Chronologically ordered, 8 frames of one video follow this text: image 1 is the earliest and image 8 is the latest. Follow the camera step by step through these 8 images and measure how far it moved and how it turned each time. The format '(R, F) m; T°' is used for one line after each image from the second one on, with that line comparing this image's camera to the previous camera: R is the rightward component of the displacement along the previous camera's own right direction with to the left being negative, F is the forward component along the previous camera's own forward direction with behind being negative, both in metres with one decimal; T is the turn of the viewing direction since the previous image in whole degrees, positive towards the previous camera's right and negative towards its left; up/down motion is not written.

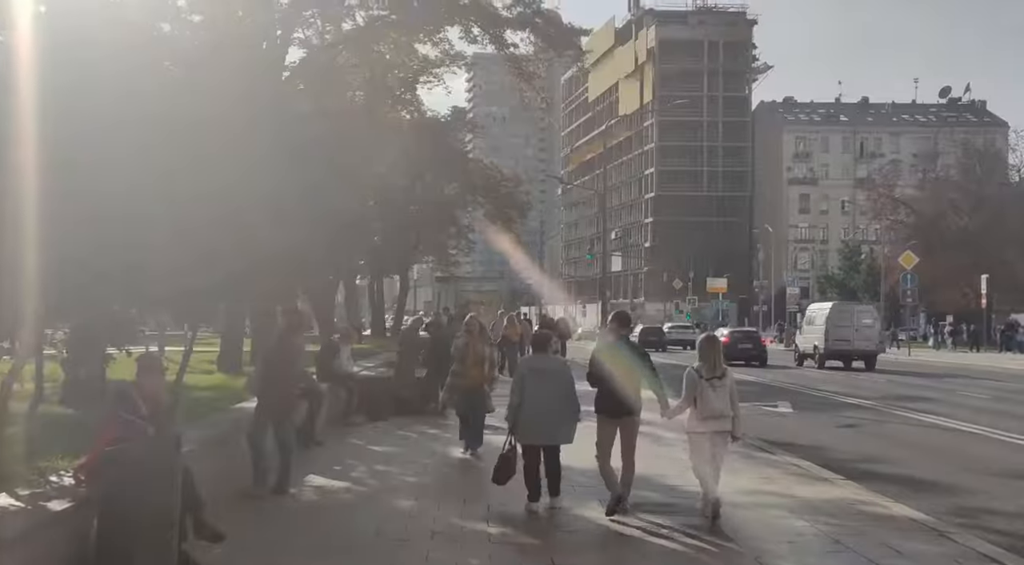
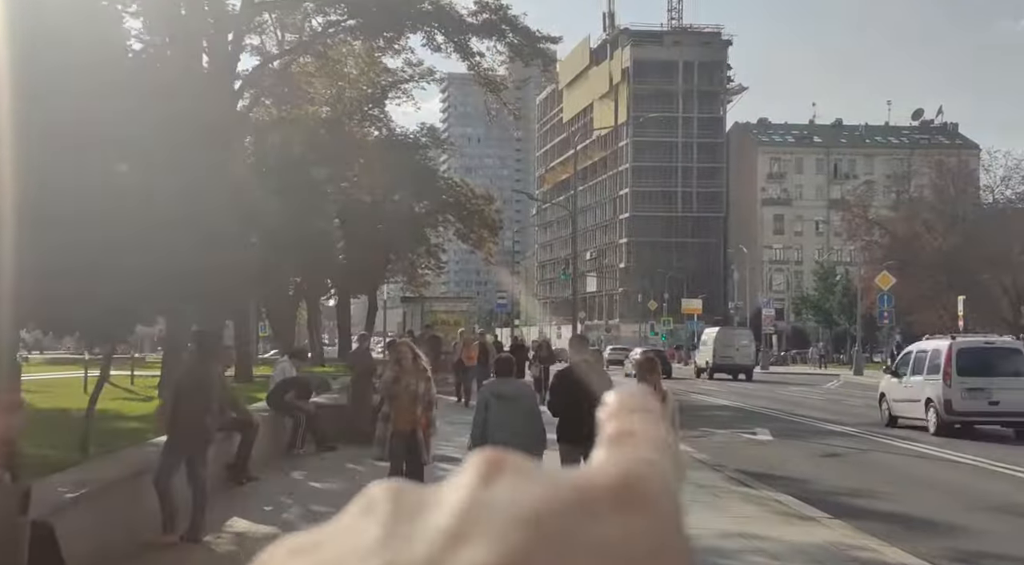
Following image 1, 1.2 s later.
(+0.2, +1.2) m; +1°
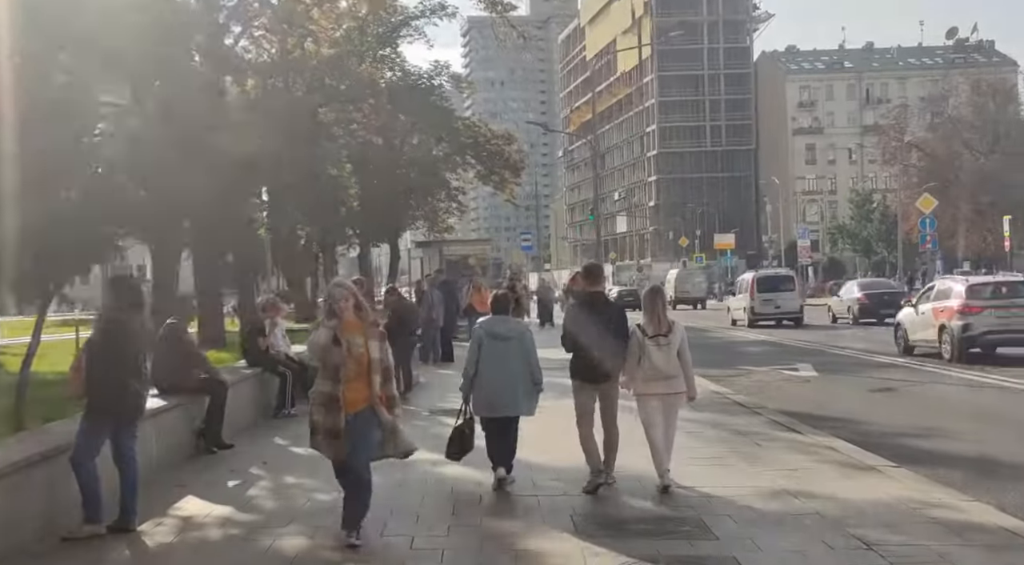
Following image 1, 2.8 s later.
(+0.3, +1.7) m; -2°
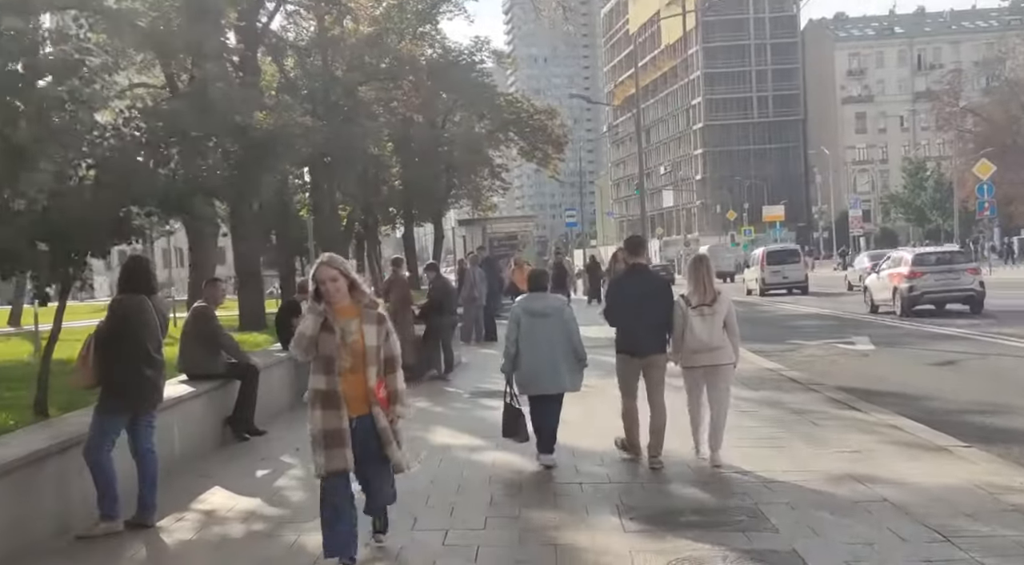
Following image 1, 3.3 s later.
(+0.1, +0.5) m; -2°
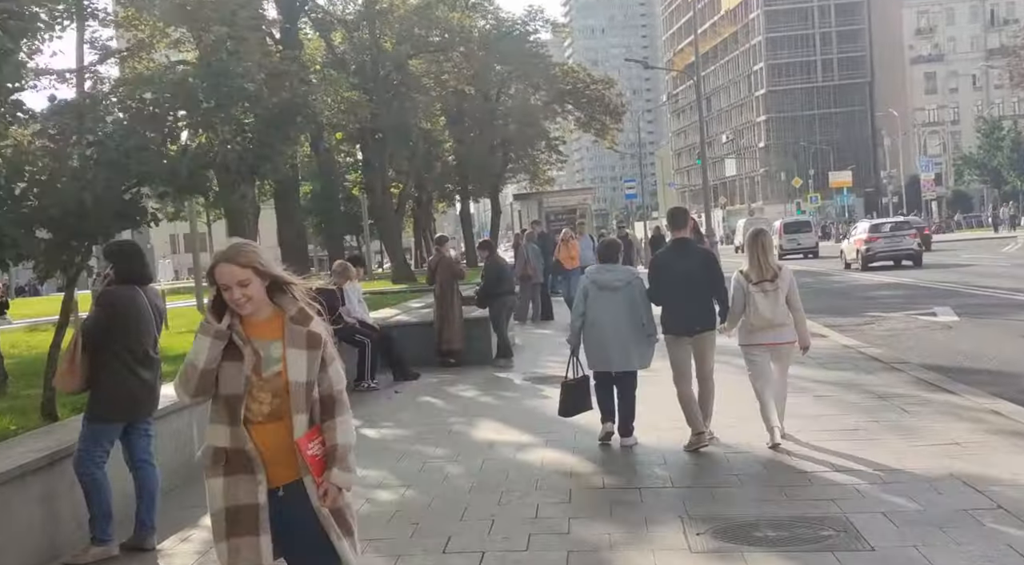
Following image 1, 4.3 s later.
(+0.1, +1.0) m; -3°
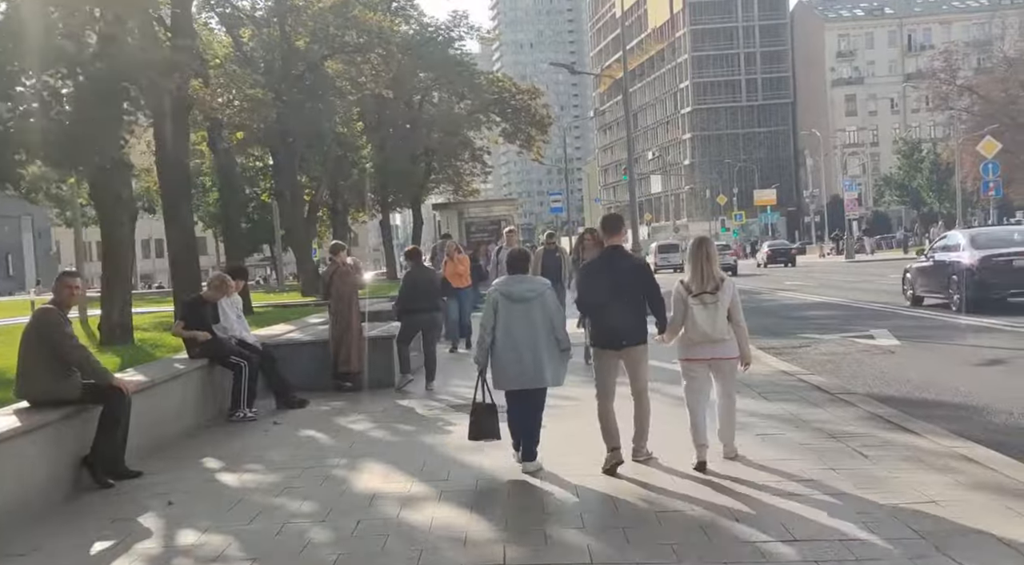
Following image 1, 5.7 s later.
(+0.2, +1.5) m; +4°
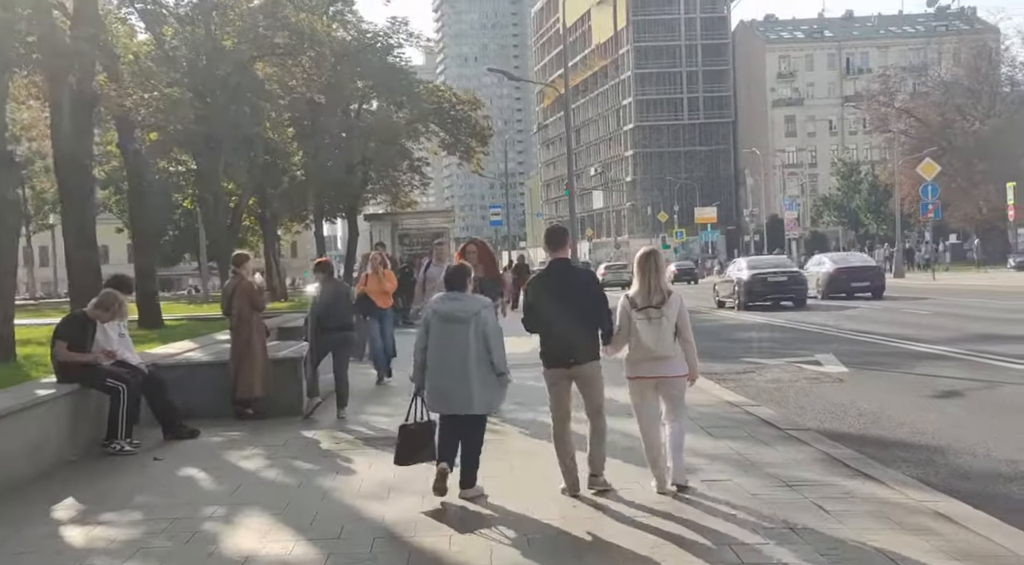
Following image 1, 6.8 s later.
(+0.2, +1.1) m; +3°
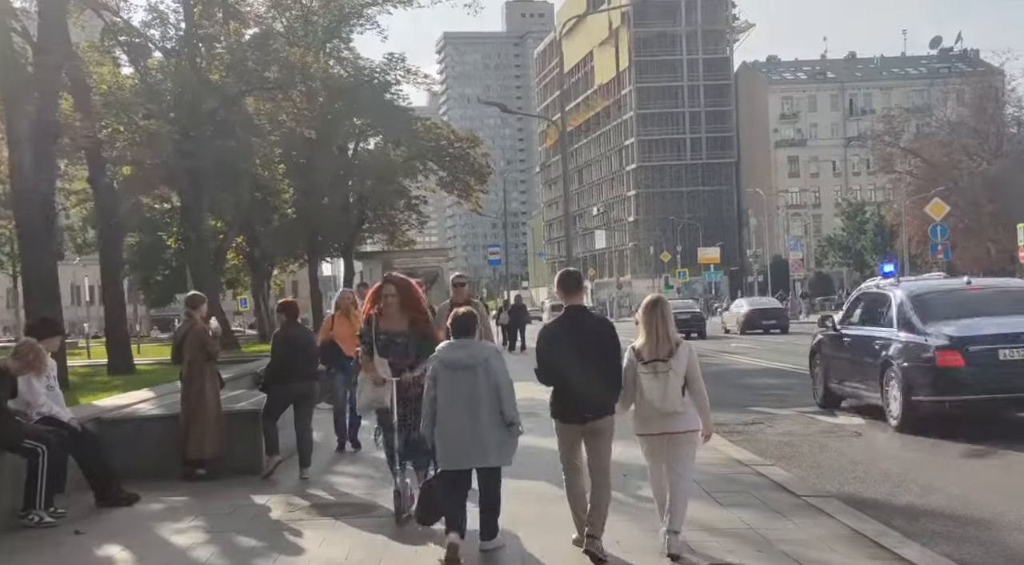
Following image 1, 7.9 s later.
(+0.2, +1.1) m; 0°
